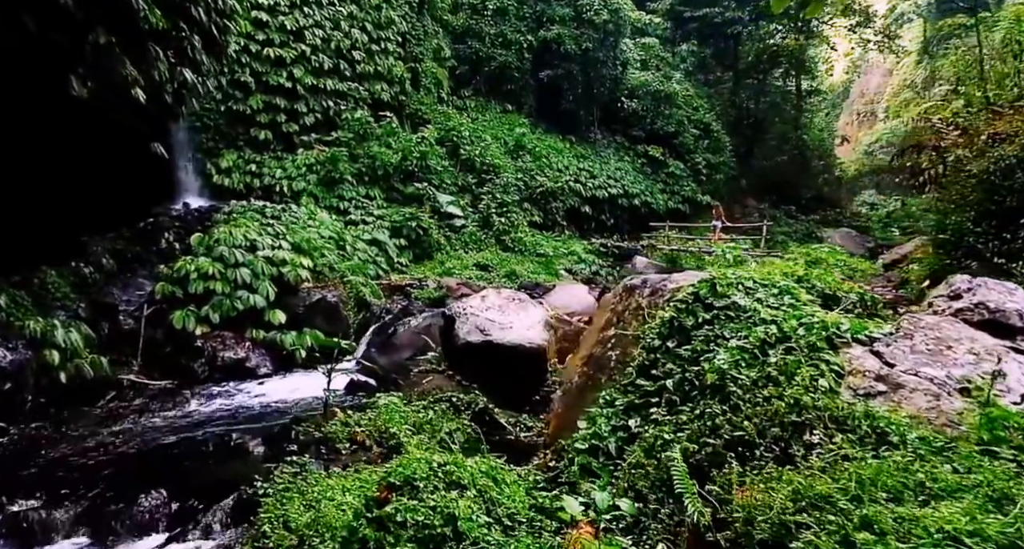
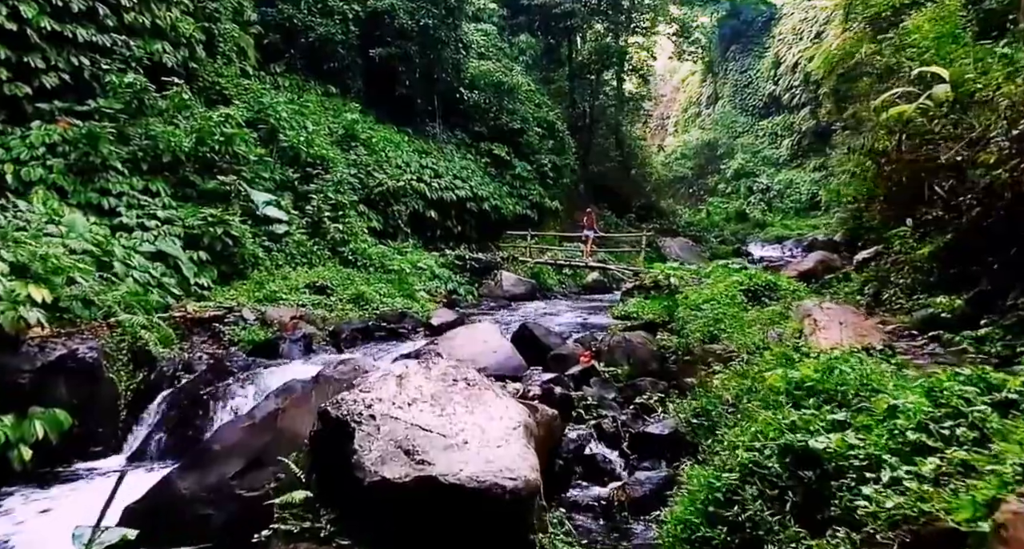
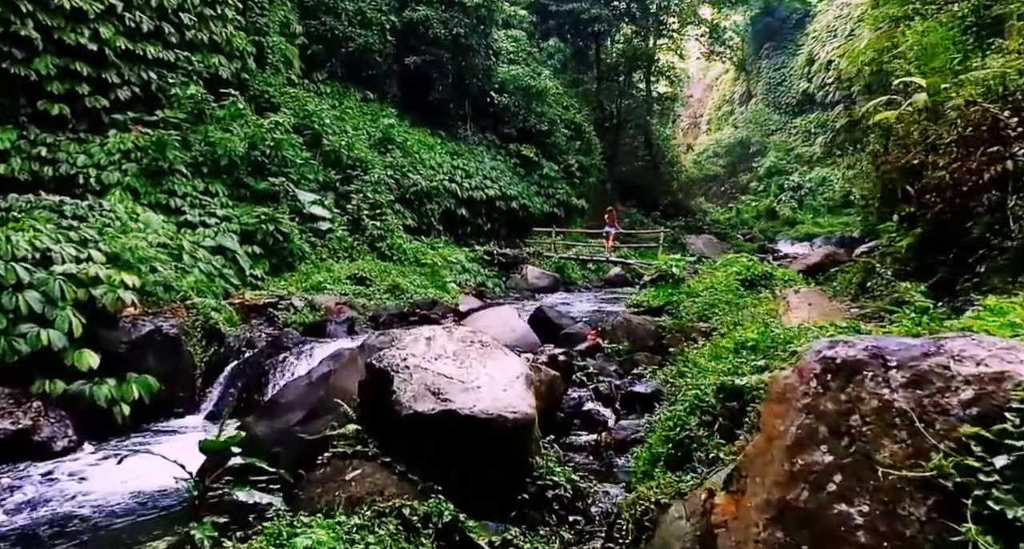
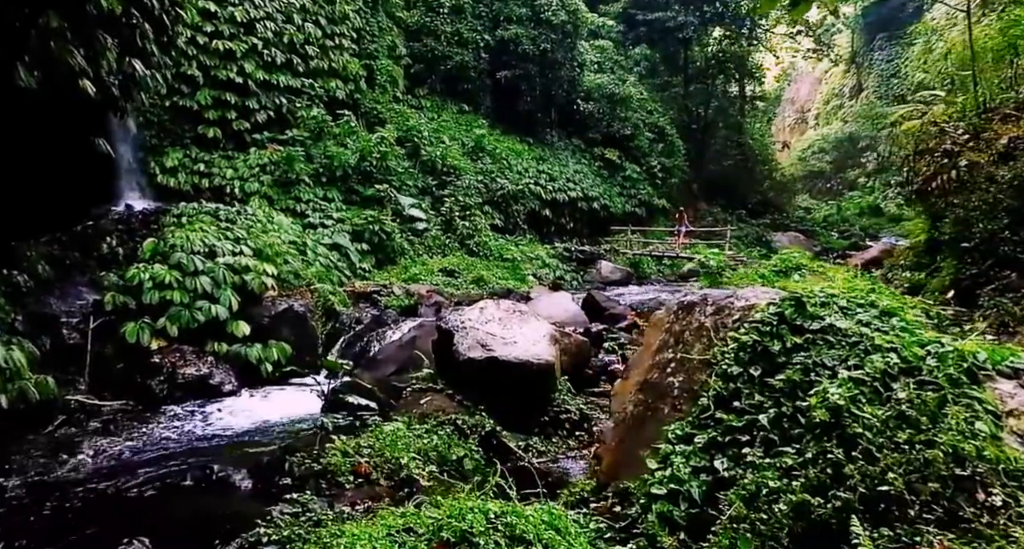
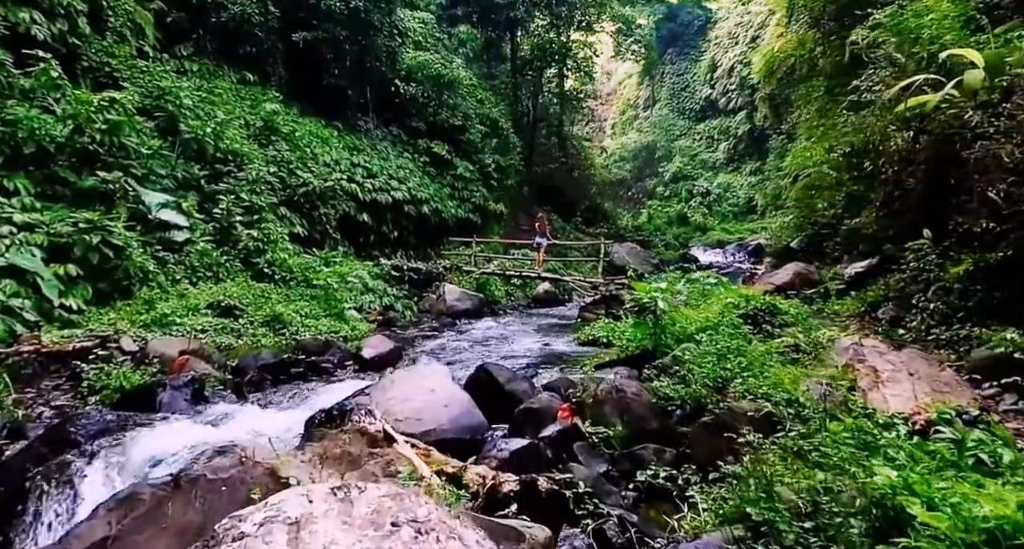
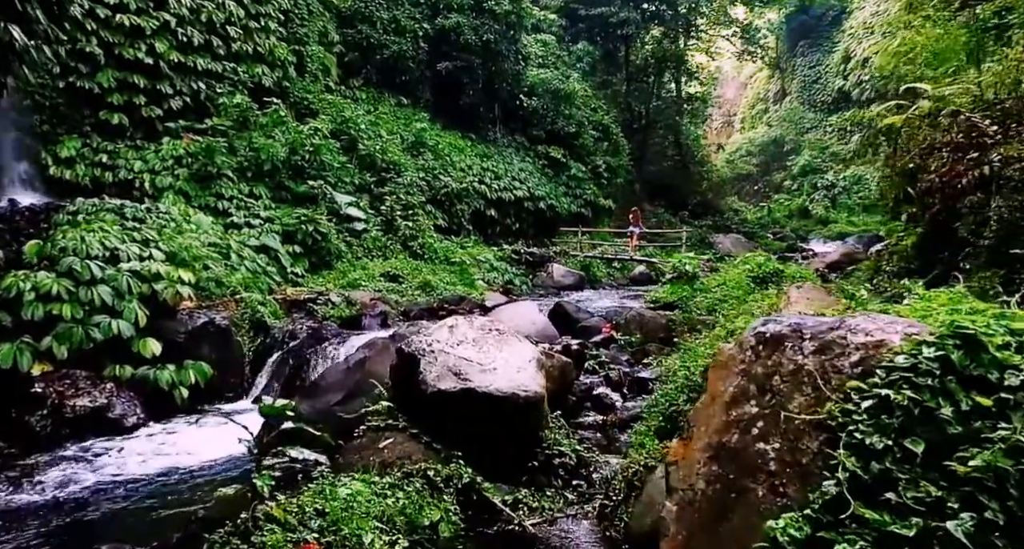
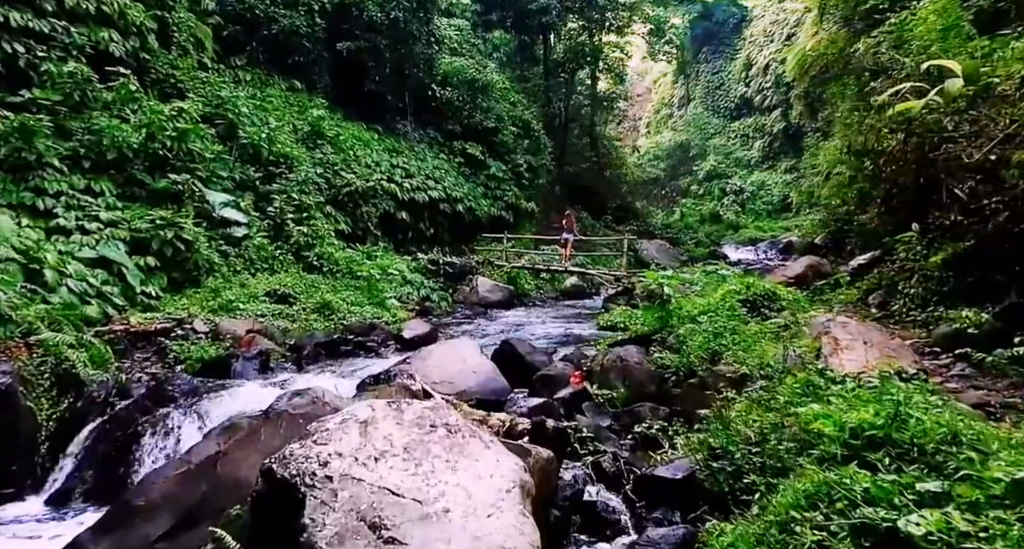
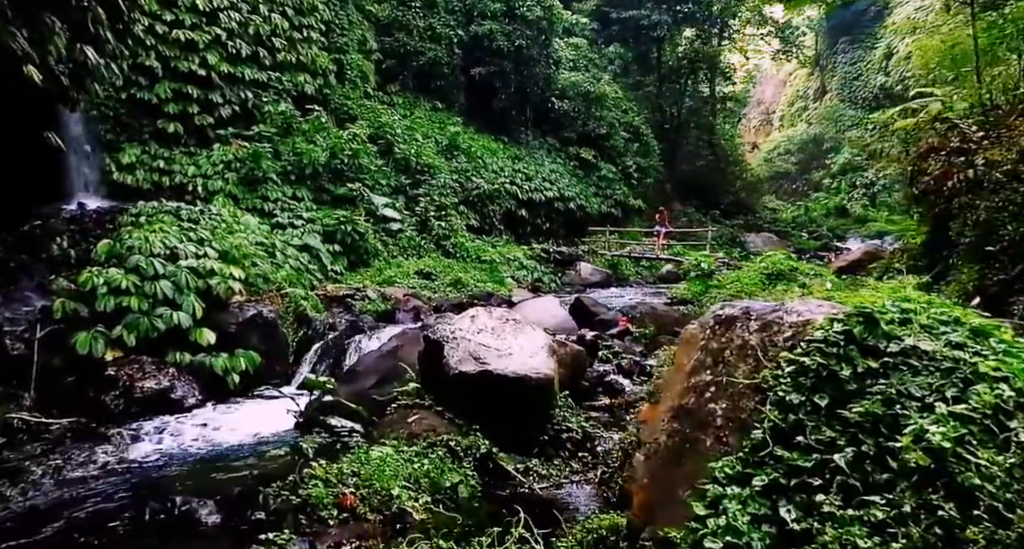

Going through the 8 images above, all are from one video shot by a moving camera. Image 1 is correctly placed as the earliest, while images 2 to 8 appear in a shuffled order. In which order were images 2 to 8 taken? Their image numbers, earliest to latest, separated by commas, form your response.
4, 8, 6, 3, 2, 7, 5
